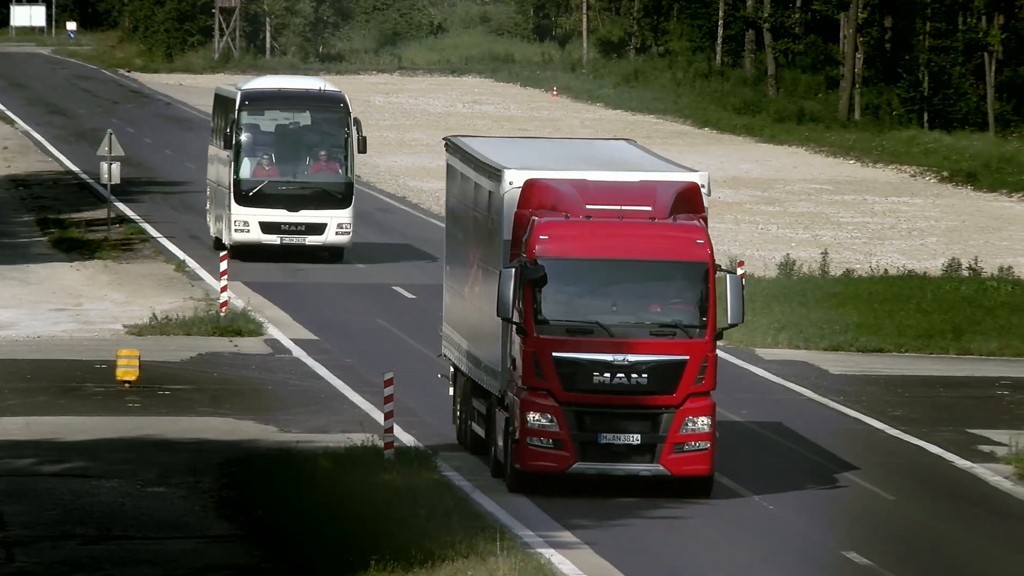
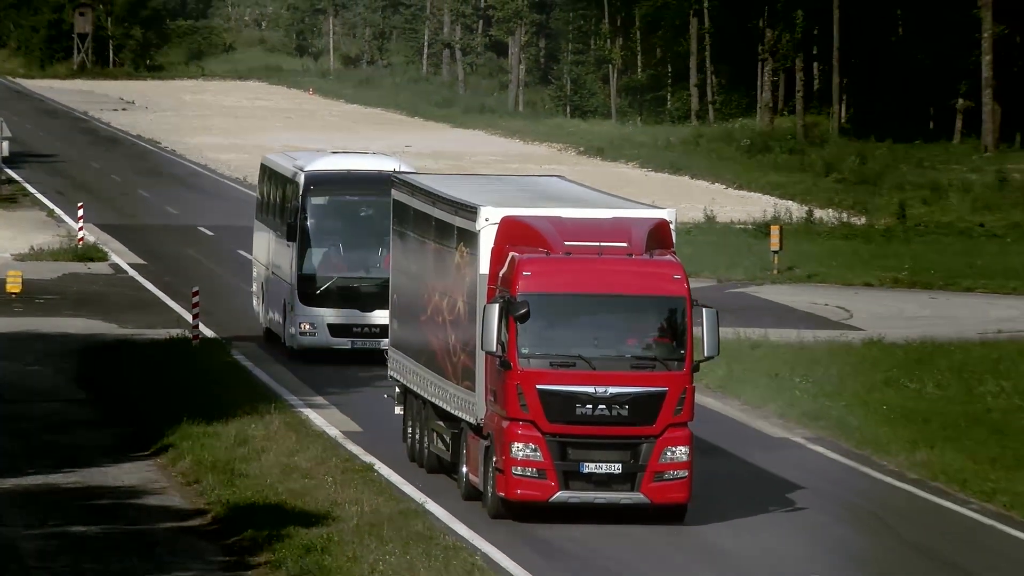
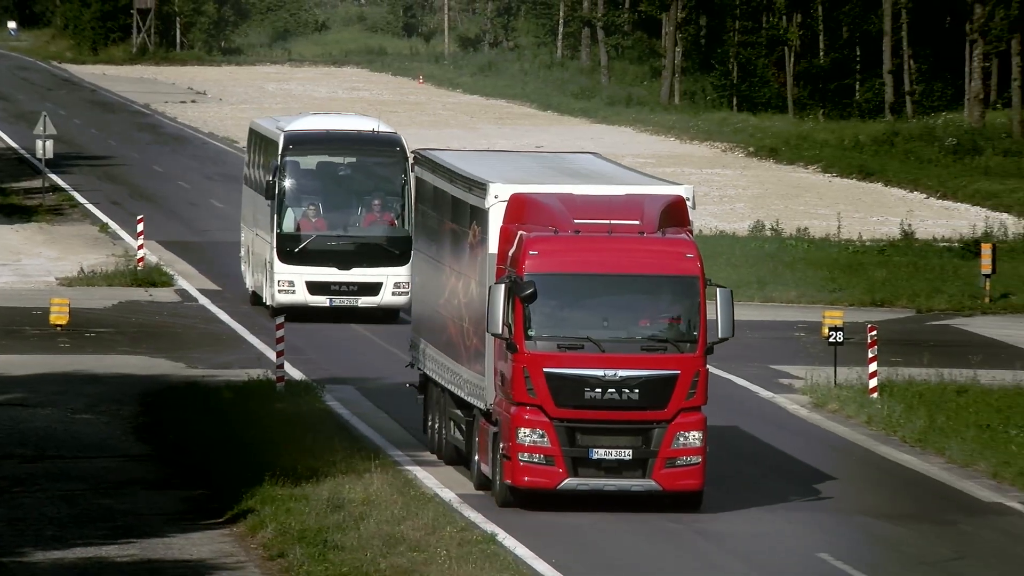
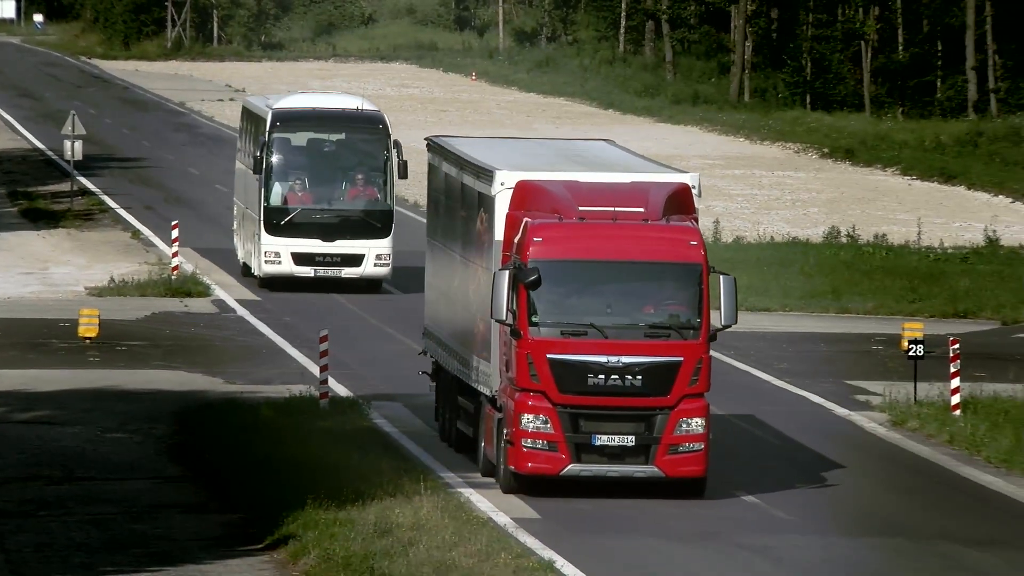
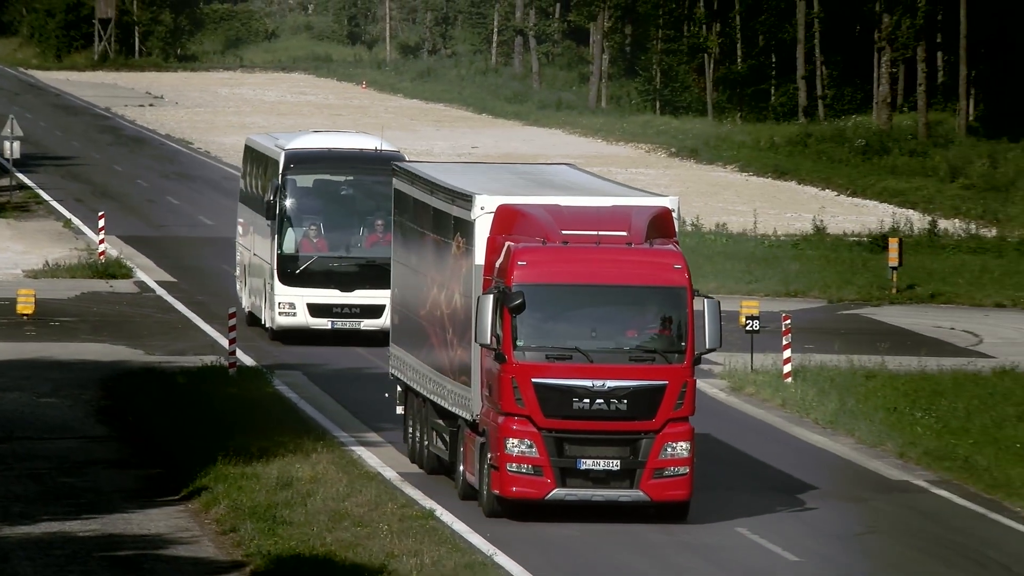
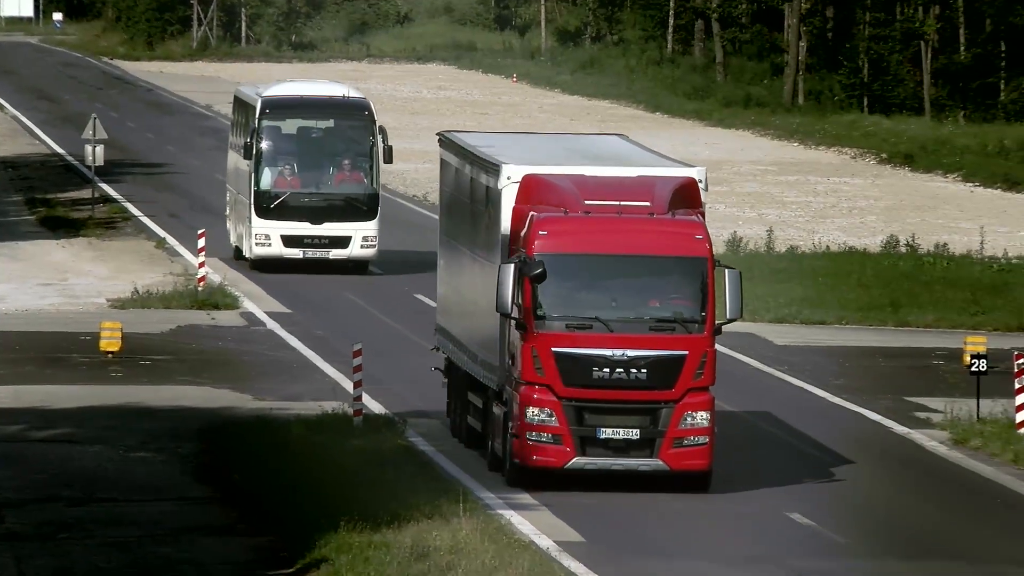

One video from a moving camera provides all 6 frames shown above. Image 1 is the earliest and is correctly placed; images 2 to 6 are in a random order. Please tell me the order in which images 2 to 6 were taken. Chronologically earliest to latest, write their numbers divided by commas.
6, 4, 3, 5, 2
